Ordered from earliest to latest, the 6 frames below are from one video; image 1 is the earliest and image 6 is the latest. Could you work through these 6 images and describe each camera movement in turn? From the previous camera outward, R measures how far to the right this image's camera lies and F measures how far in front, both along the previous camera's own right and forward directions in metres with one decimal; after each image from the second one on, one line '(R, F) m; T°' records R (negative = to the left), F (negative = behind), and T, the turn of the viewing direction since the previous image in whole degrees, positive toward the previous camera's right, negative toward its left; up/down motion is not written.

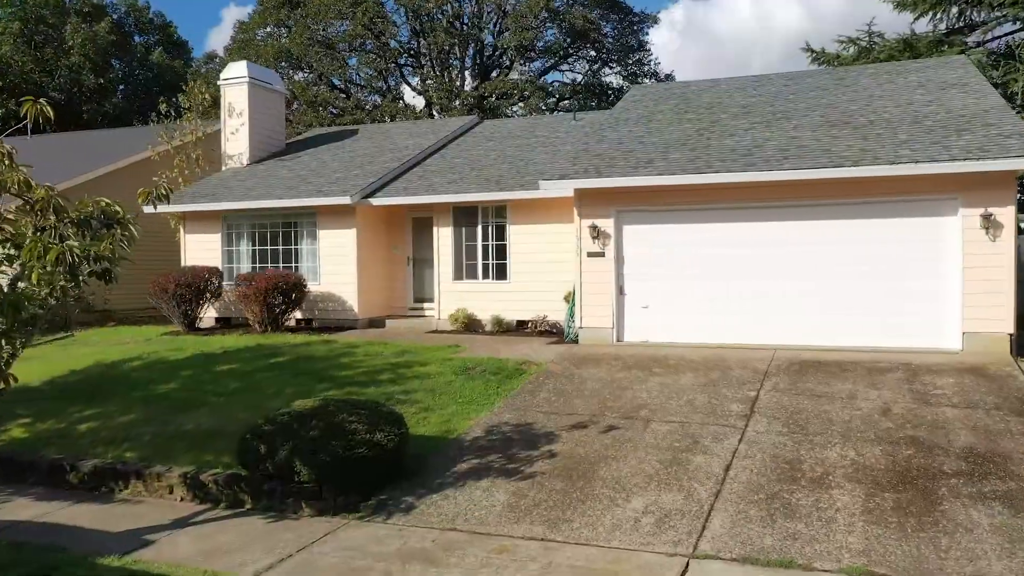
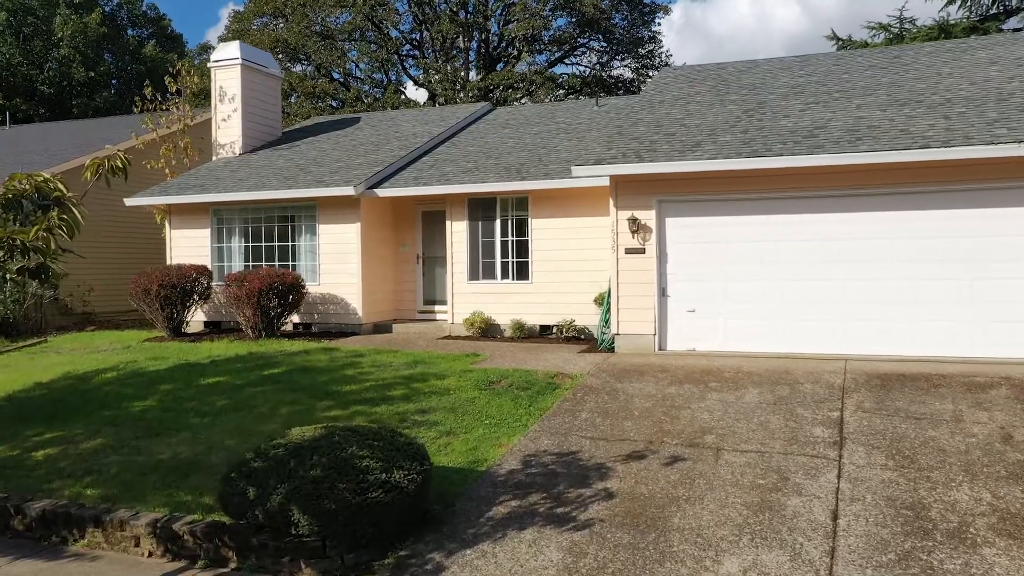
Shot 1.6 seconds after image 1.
(-0.4, +1.4) m; 0°
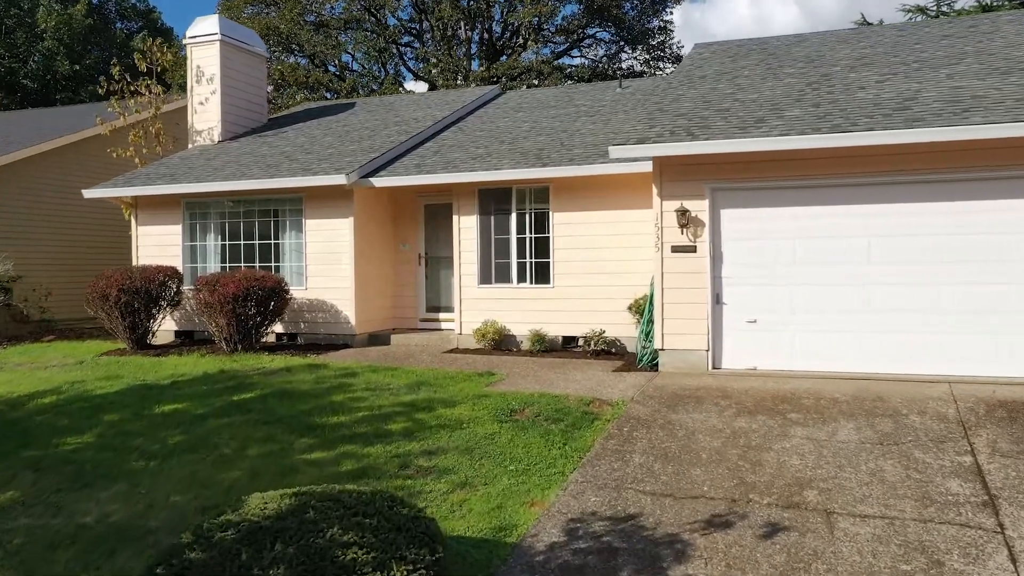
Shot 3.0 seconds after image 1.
(-0.3, +1.7) m; 0°
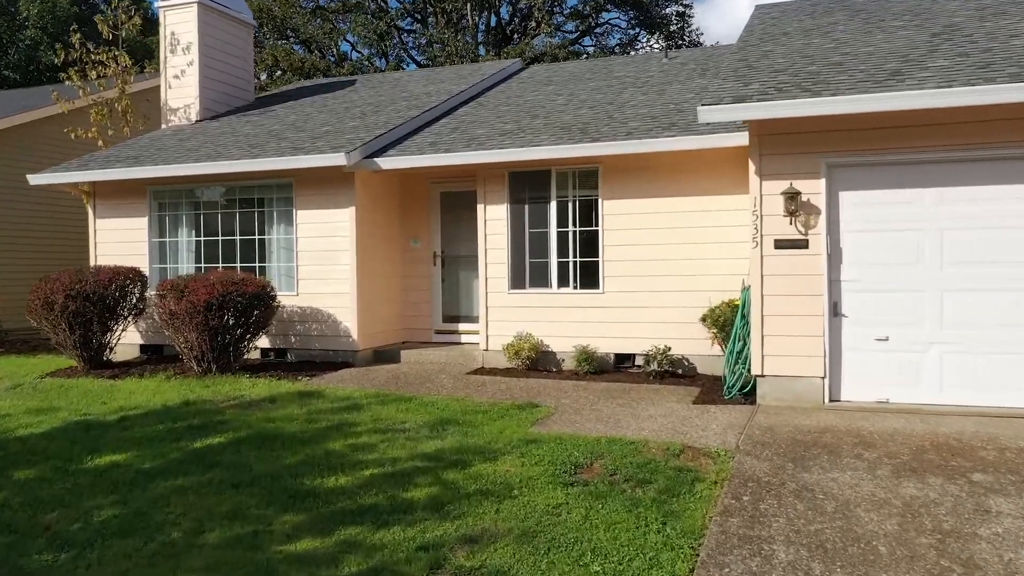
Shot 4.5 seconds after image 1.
(-0.5, +2.0) m; 0°
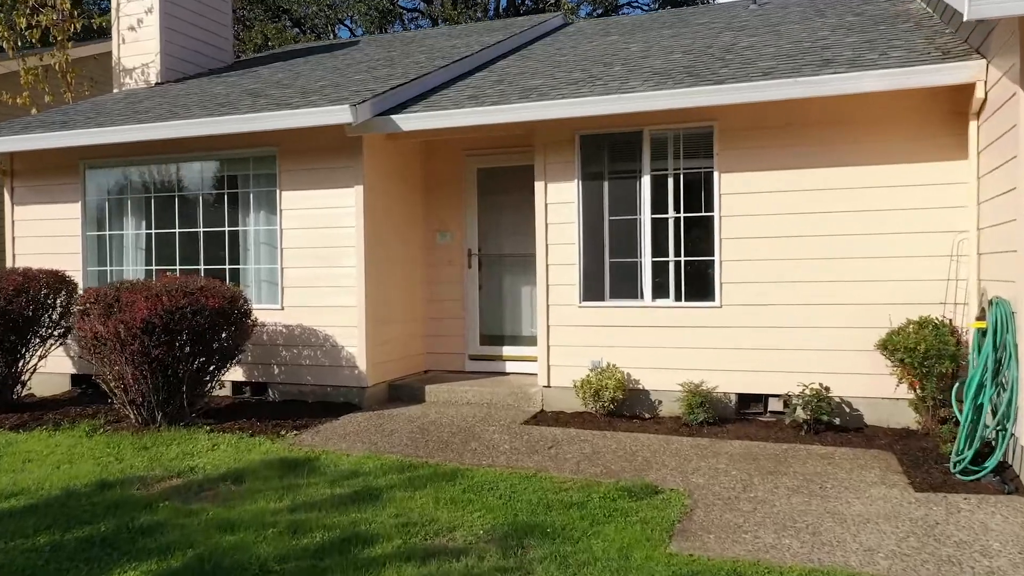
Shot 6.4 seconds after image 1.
(-0.7, +2.5) m; 0°
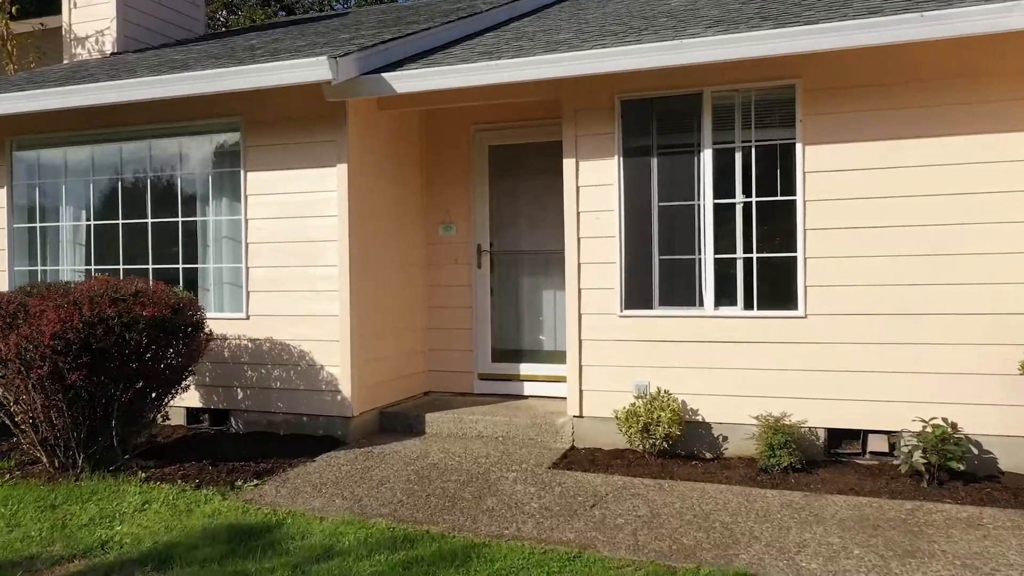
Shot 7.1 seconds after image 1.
(-0.2, +1.3) m; 0°
